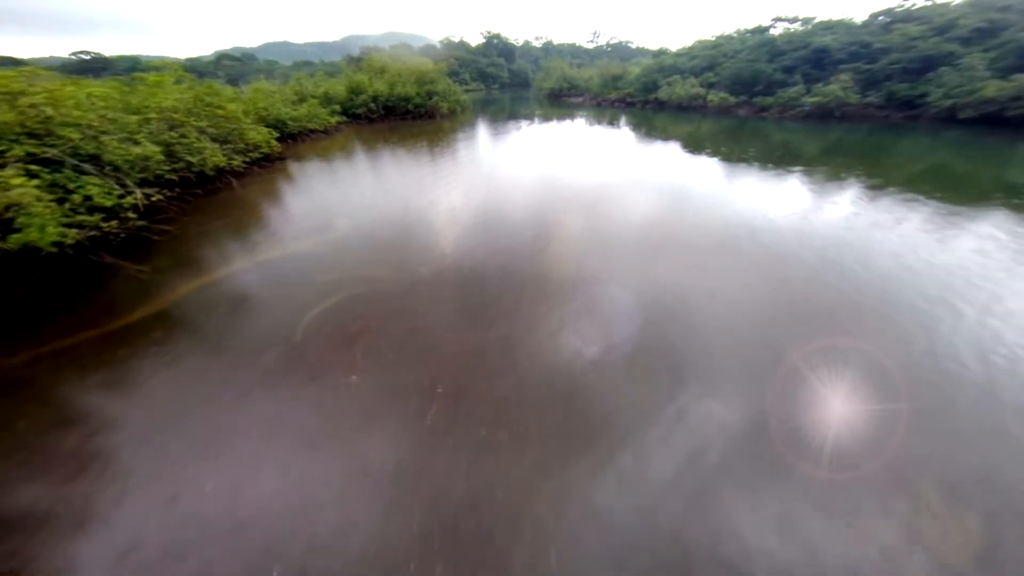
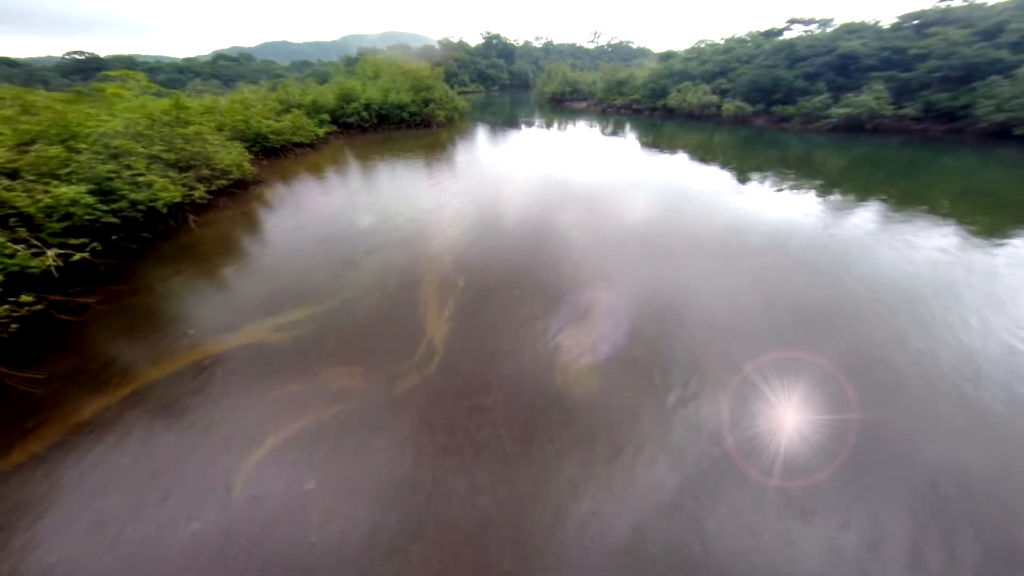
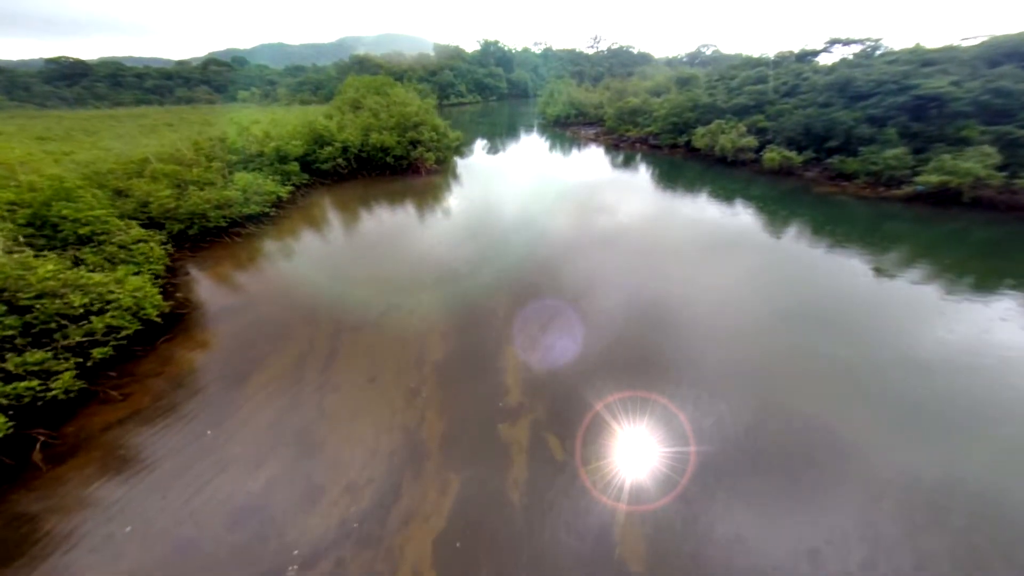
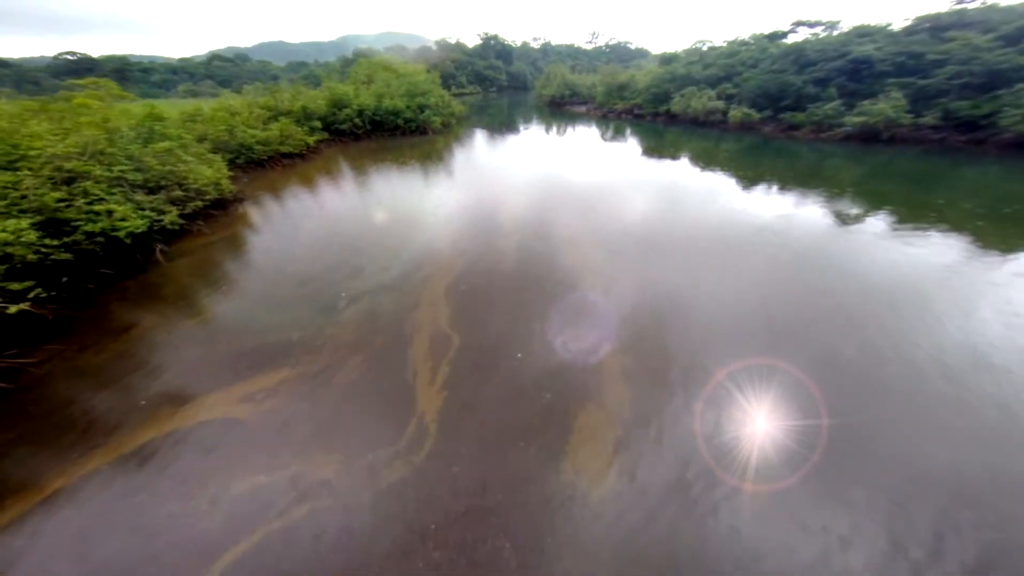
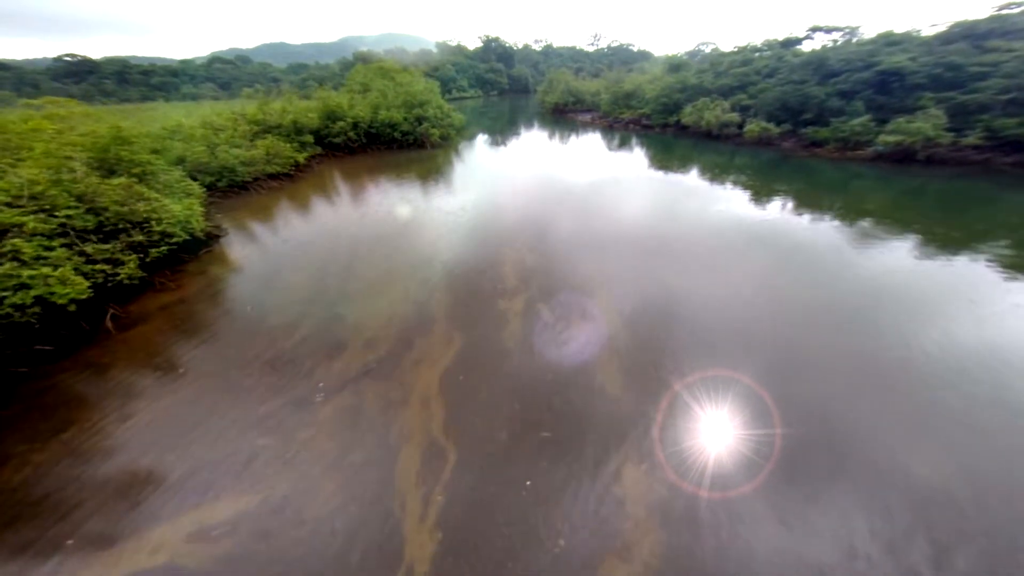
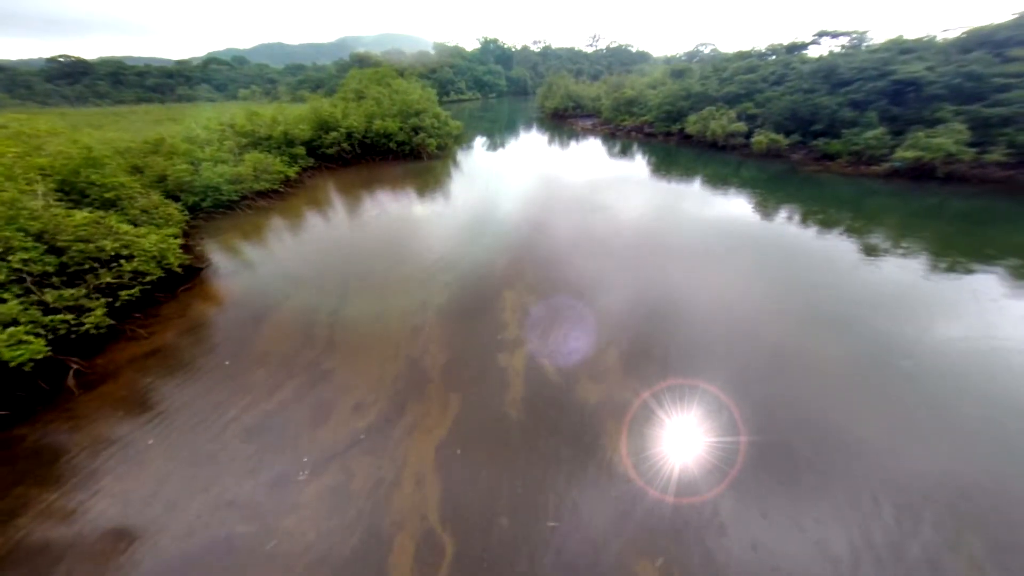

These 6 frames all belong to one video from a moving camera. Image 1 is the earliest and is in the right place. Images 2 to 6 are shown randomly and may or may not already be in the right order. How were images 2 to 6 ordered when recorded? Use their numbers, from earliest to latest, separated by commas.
2, 4, 5, 6, 3
